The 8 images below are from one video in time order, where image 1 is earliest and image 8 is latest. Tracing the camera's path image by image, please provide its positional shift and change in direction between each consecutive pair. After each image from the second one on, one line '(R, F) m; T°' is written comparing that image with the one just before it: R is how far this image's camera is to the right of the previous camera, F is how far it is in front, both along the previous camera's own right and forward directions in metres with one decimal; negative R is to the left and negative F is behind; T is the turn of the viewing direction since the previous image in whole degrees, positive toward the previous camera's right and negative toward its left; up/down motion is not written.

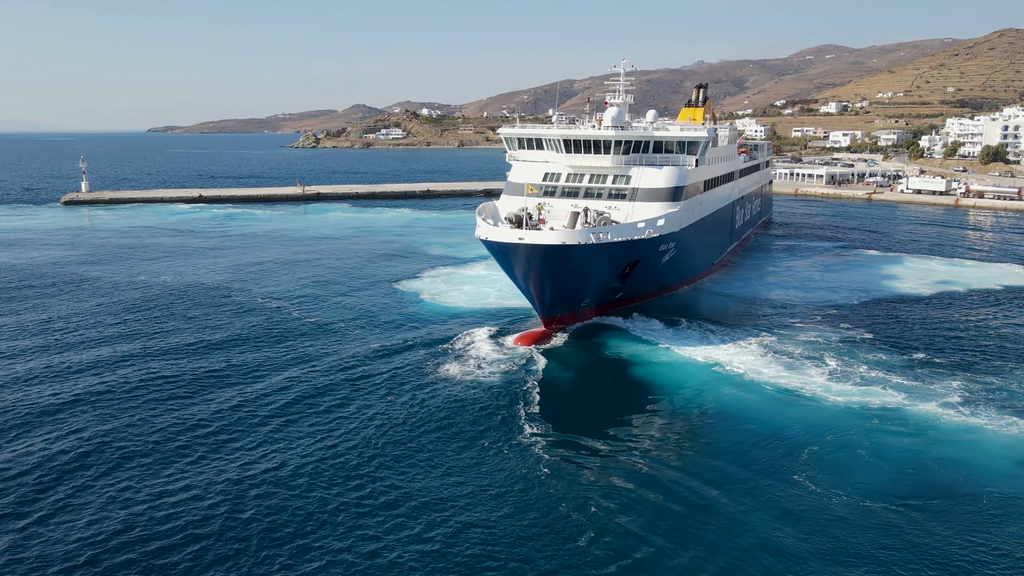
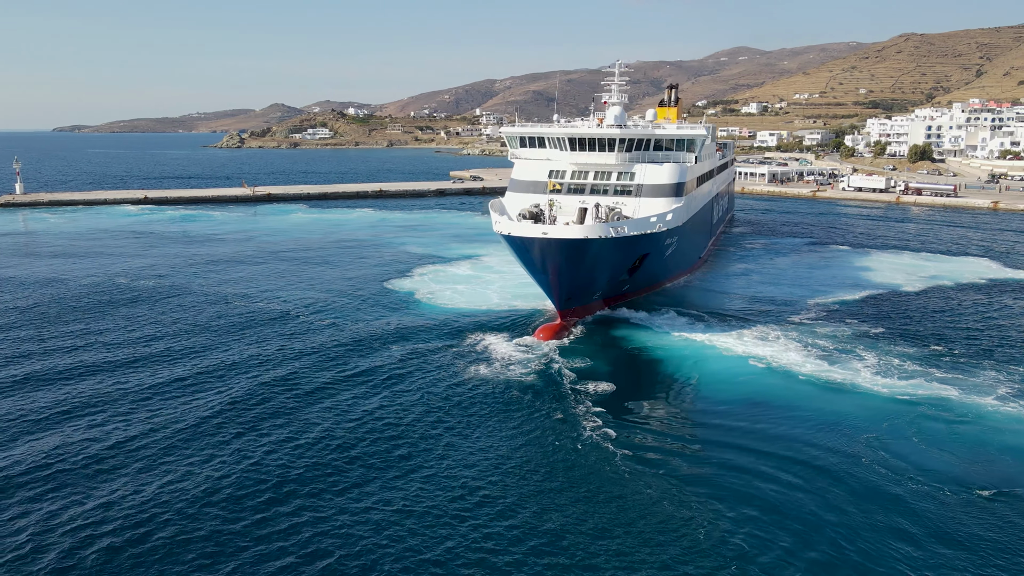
(-2.6, +0.4) m; +4°
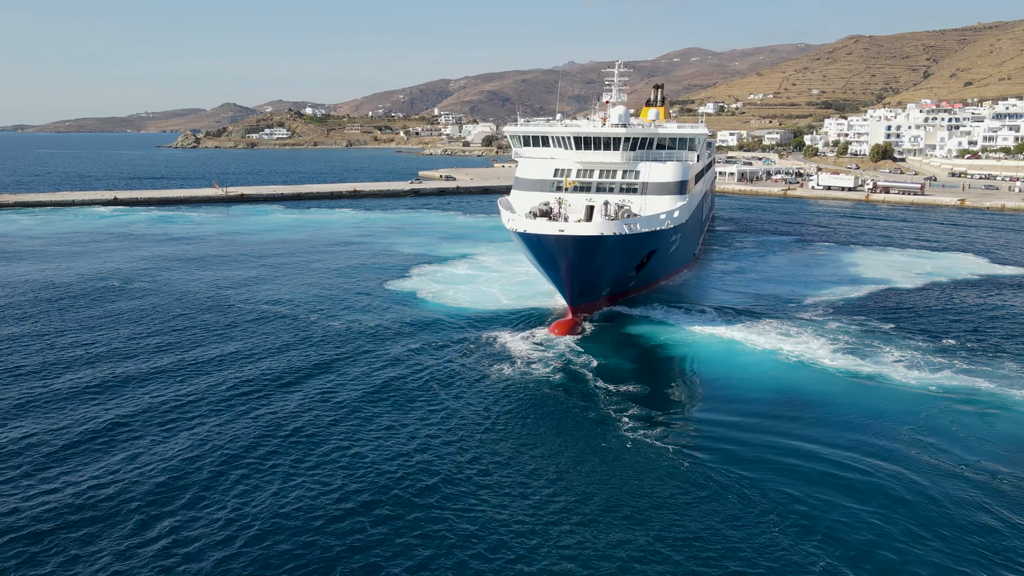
(-1.6, +0.1) m; +2°
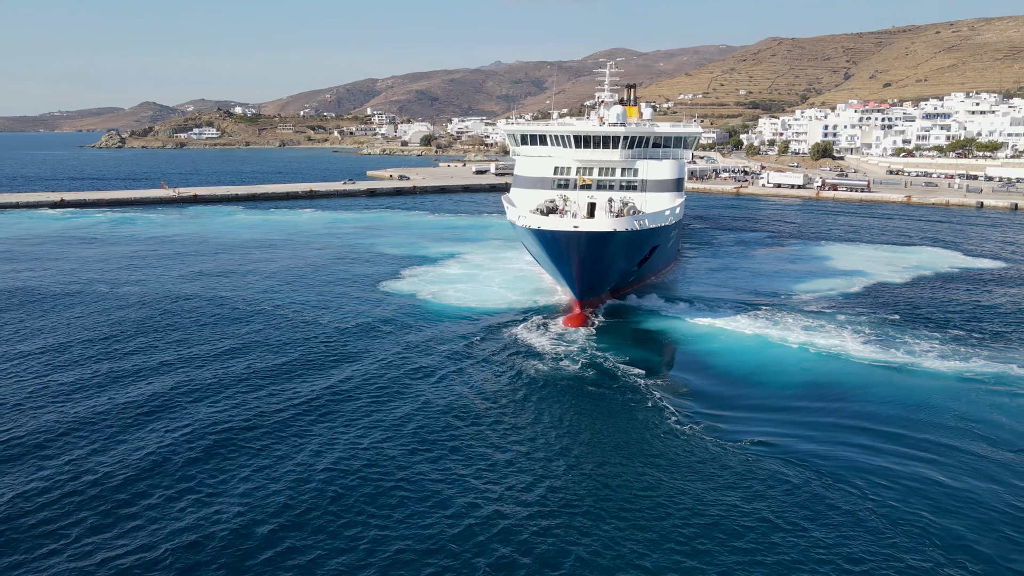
(-2.3, +0.2) m; +4°
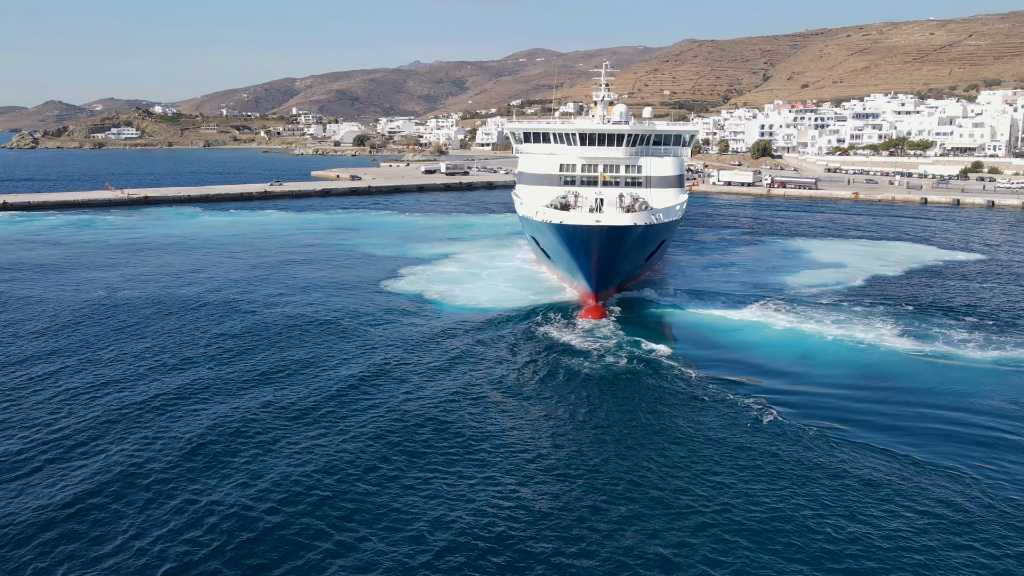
(-2.7, +0.2) m; +4°
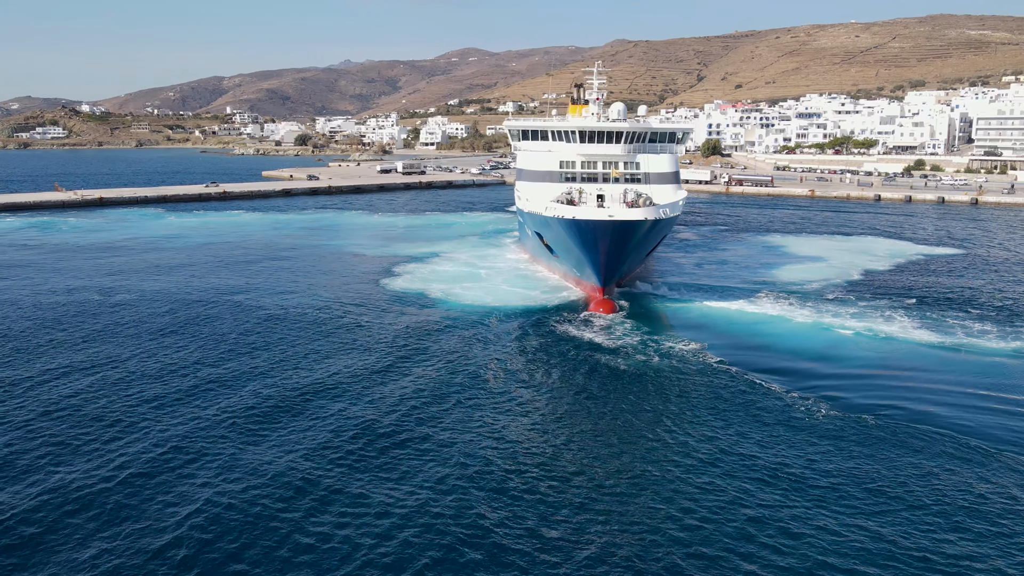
(-2.2, +0.1) m; +4°
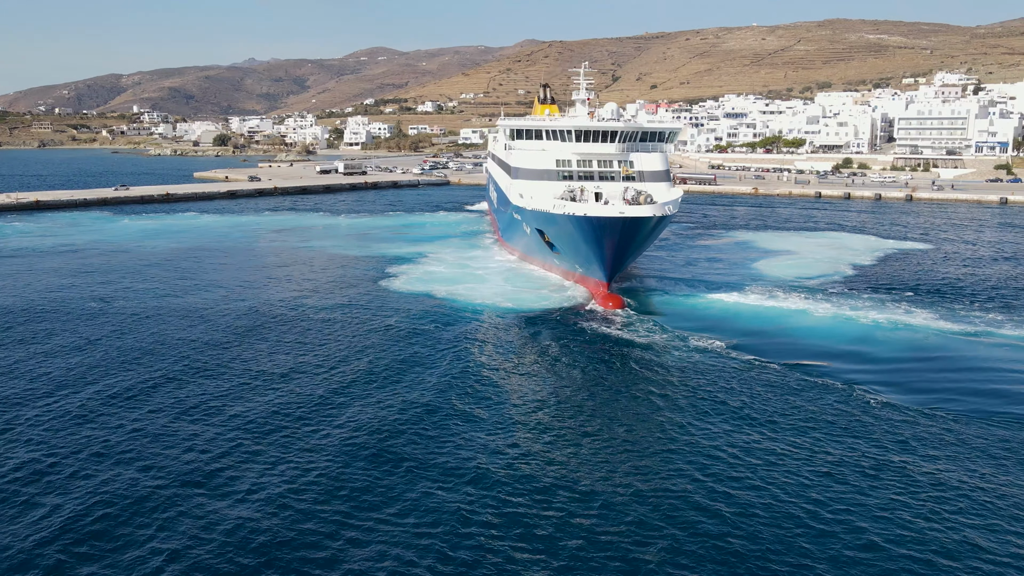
(-2.8, +0.2) m; +5°
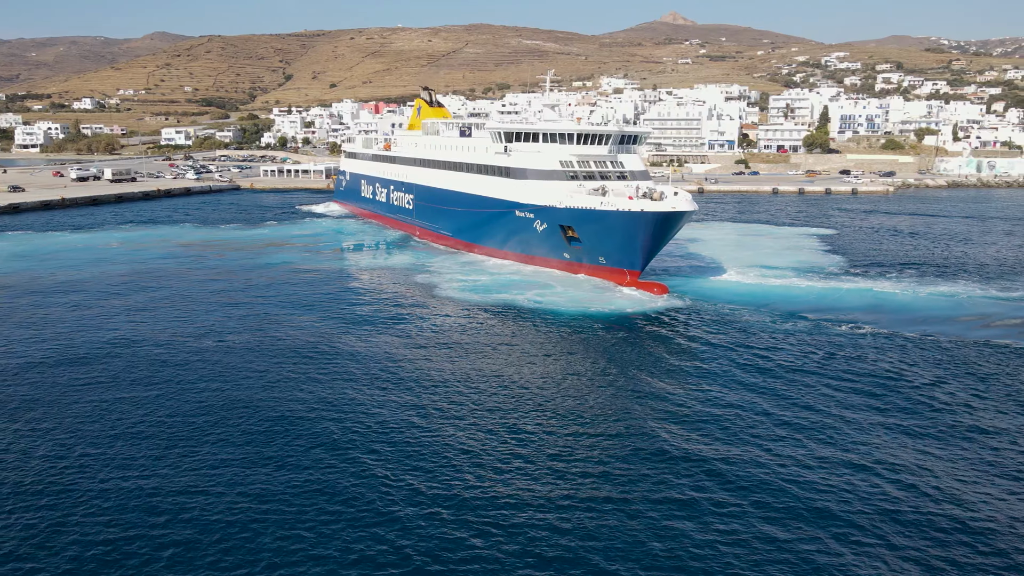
(-2.3, -2.9) m; +3°
